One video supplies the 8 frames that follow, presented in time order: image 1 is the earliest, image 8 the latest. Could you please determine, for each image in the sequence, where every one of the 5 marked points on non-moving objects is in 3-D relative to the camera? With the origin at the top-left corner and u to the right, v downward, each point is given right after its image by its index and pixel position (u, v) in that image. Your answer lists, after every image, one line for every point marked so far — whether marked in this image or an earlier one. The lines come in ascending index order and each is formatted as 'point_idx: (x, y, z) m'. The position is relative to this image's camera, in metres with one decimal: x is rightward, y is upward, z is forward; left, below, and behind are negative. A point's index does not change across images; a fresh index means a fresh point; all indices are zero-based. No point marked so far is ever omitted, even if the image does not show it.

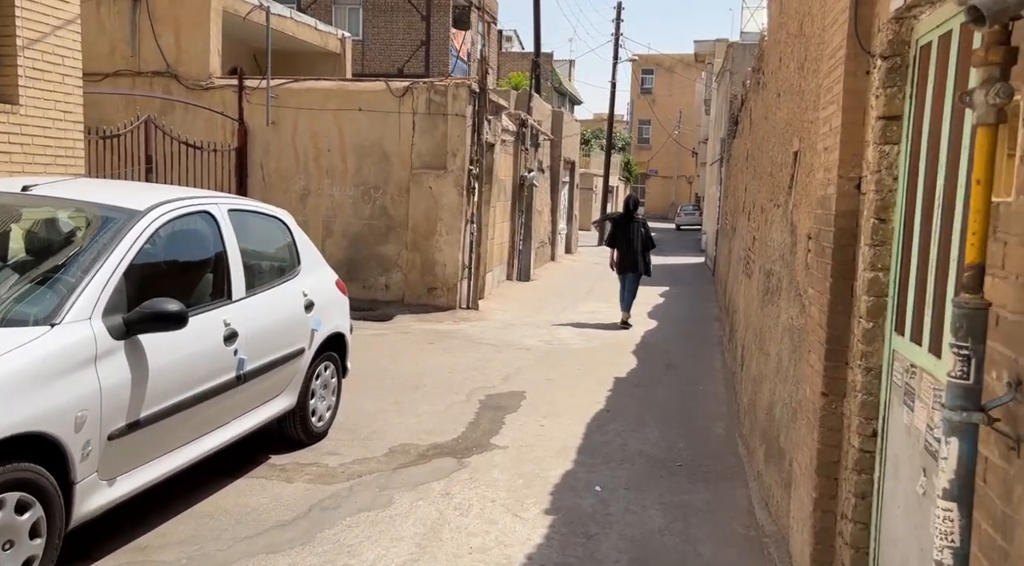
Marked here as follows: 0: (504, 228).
0: (0.0, +0.9, +16.0) m
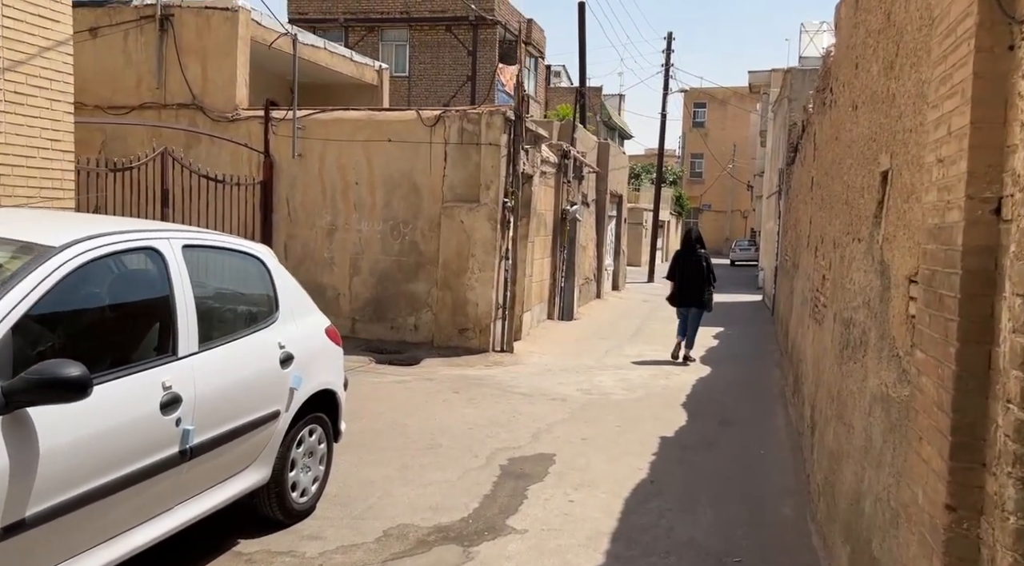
0: (+0.6, +0.3, +15.0) m
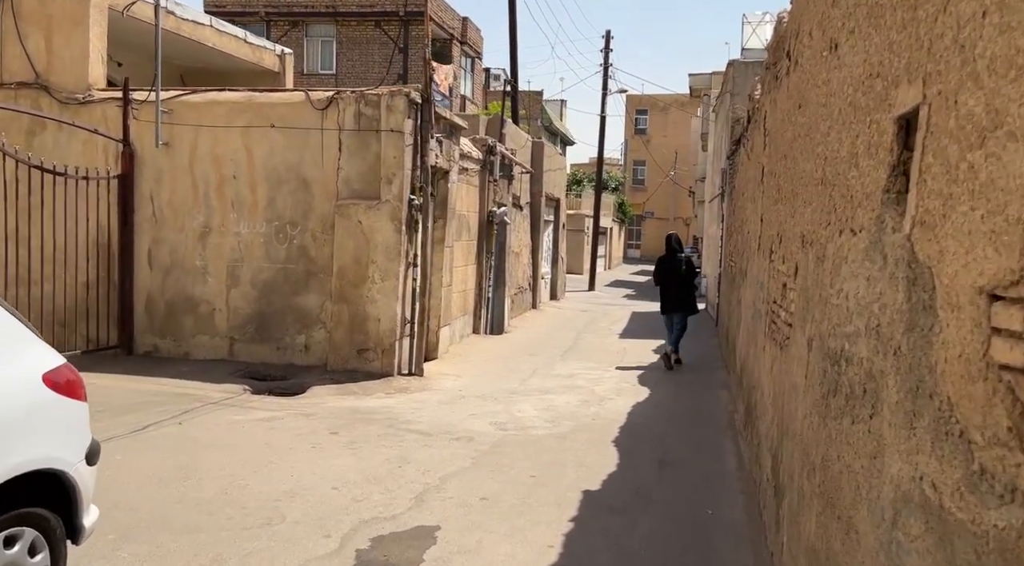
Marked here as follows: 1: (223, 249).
0: (-0.5, +0.1, +13.3) m
1: (-3.1, +0.4, +11.0) m
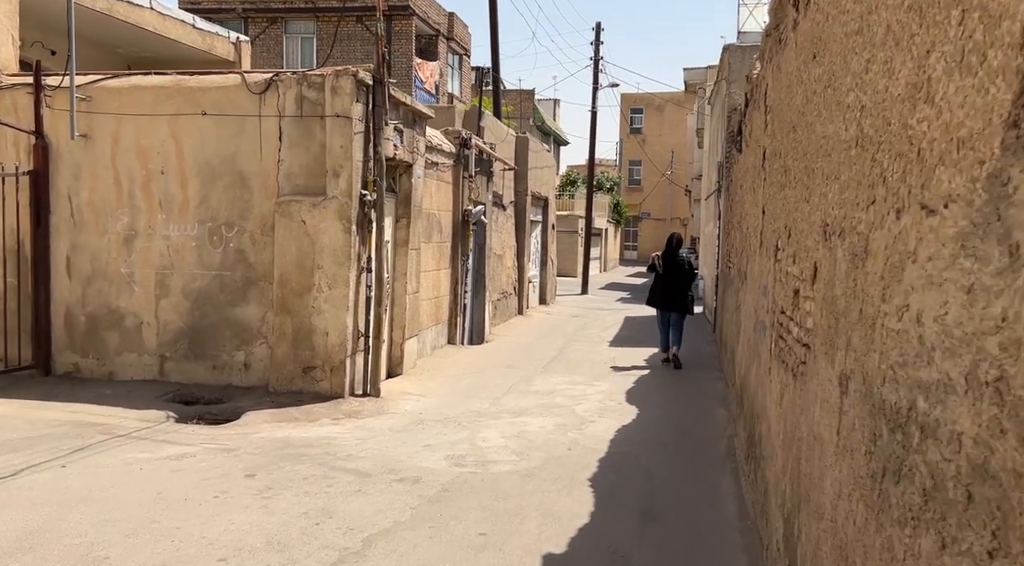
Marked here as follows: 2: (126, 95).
0: (-0.8, 0.0, +11.9) m
1: (-3.4, +0.3, +9.7) m
2: (-3.6, +1.8, +9.6) m
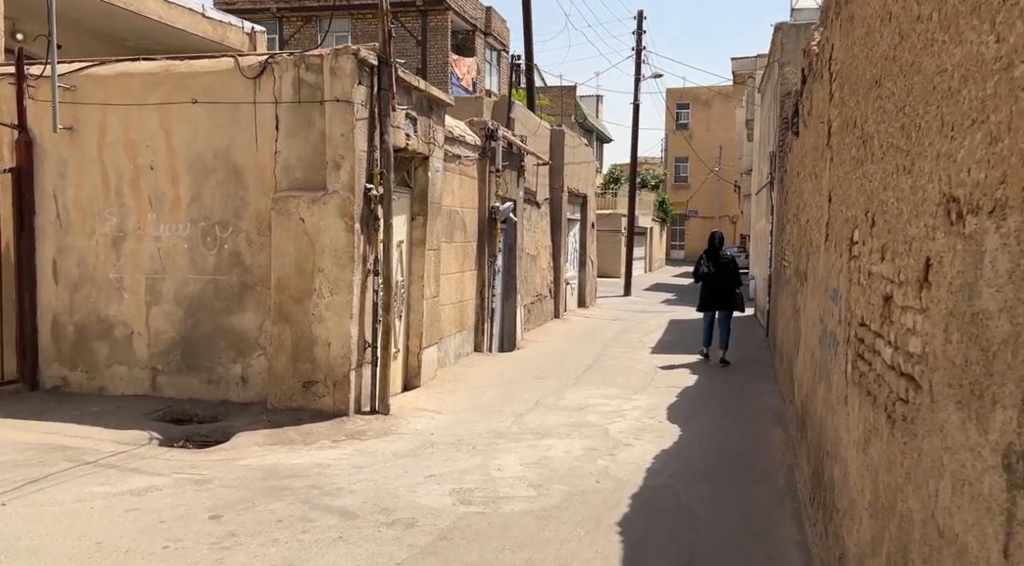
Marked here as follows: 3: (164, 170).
0: (-0.5, 0.0, +10.9) m
1: (-3.2, +0.2, +8.8) m
2: (-3.4, +1.7, +8.7) m
3: (-3.0, +1.0, +8.6) m
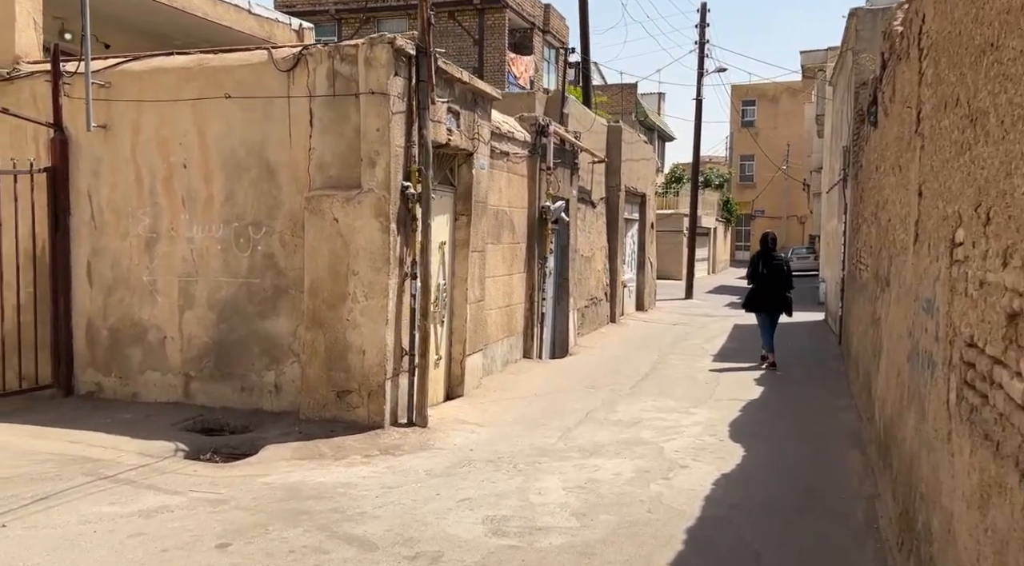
0: (0.0, 0.0, +10.4) m
1: (-2.8, +0.2, +8.4) m
2: (-3.0, +1.7, +8.4) m
3: (-2.6, +0.9, +8.2) m
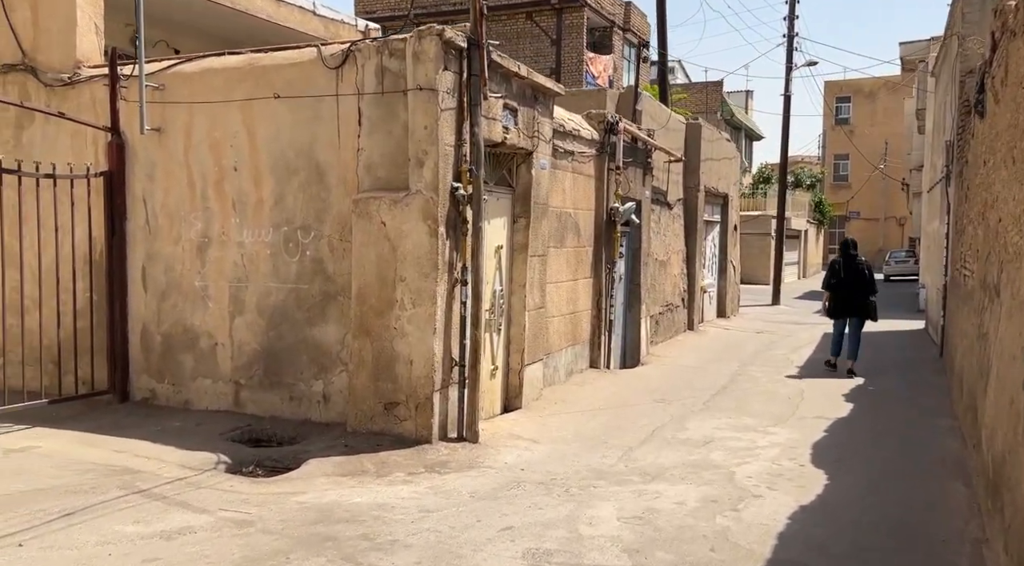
0: (+0.7, -0.1, +9.9) m
1: (-2.3, +0.1, +8.2) m
2: (-2.5, +1.6, +8.2) m
3: (-2.1, +0.9, +8.0) m
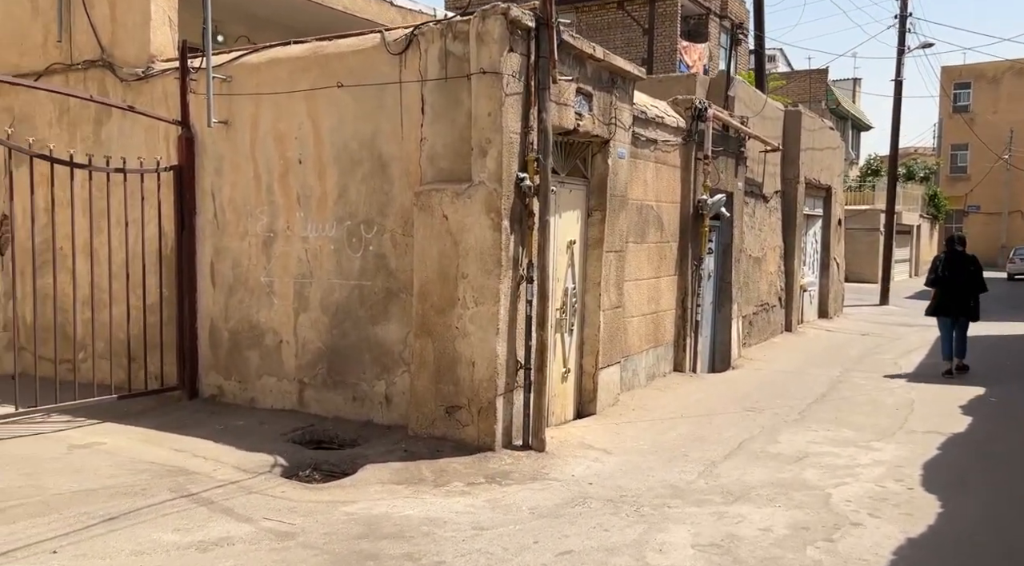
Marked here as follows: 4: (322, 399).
0: (+1.4, -0.1, +9.3) m
1: (-1.7, +0.2, +7.9) m
2: (-1.9, +1.7, +7.9) m
3: (-1.5, +0.9, +7.7) m
4: (-1.5, -0.9, +7.8) m
